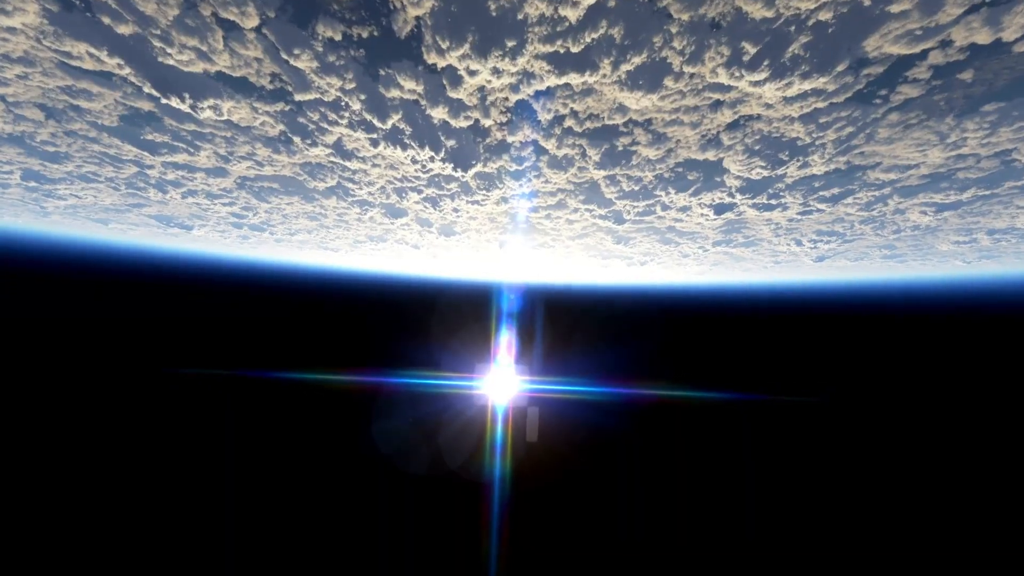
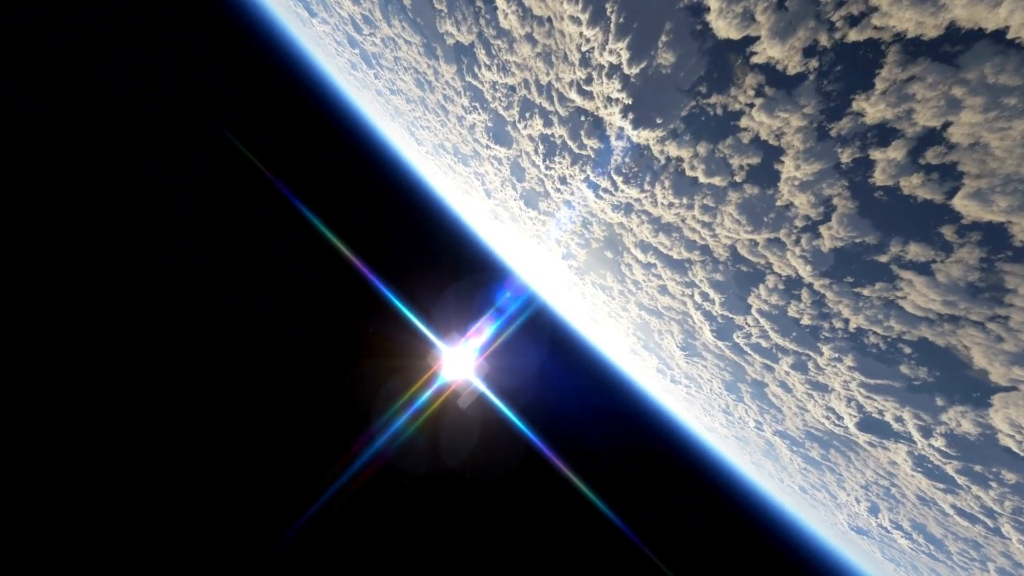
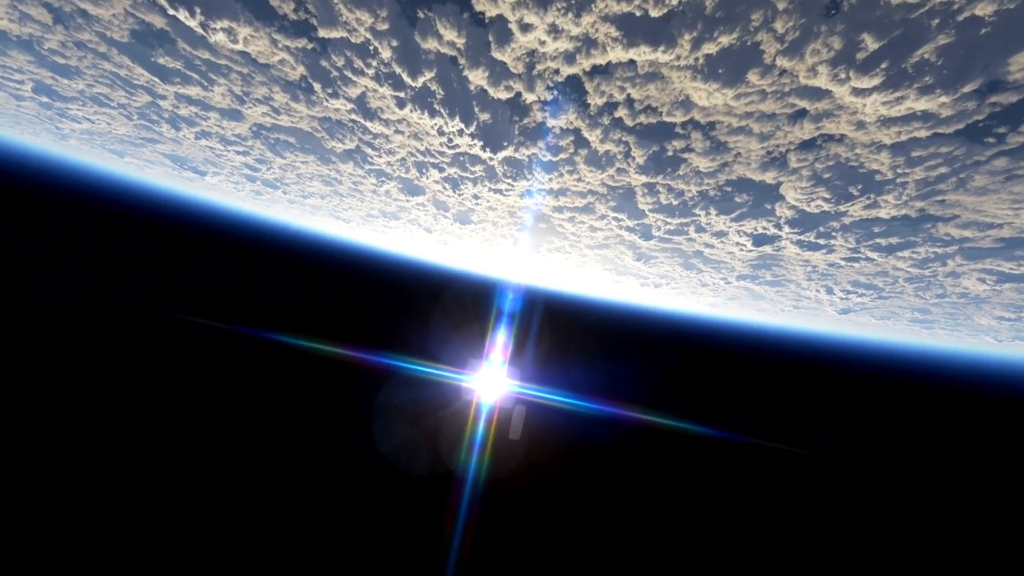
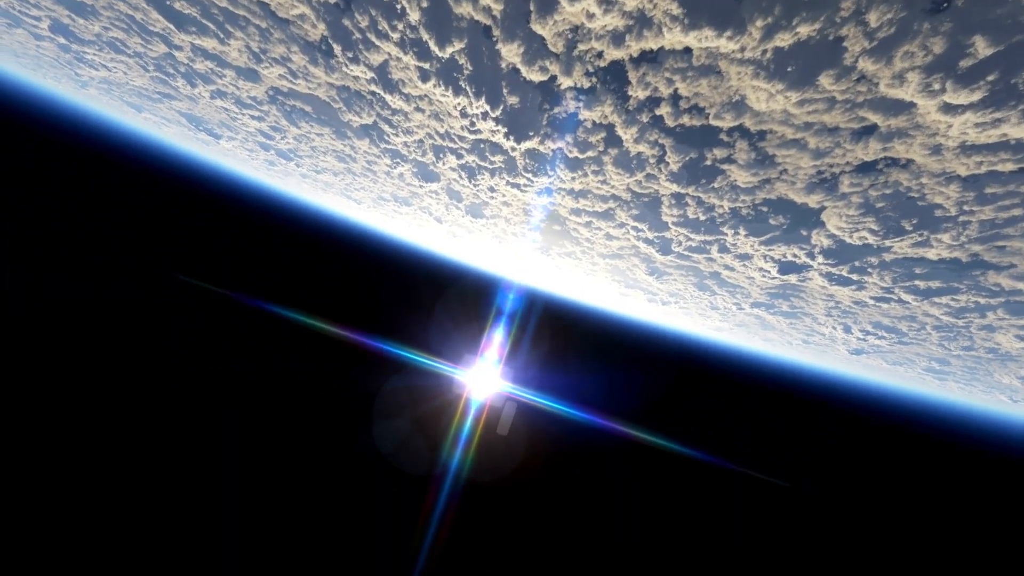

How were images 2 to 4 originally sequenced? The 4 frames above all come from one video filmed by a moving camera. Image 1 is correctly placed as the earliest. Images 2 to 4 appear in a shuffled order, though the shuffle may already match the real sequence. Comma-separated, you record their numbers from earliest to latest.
3, 4, 2
